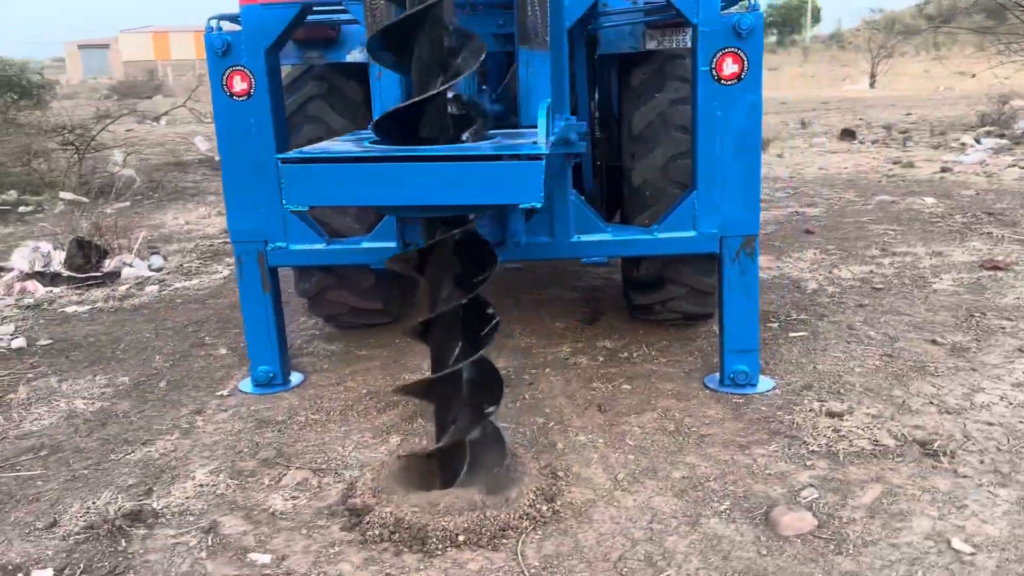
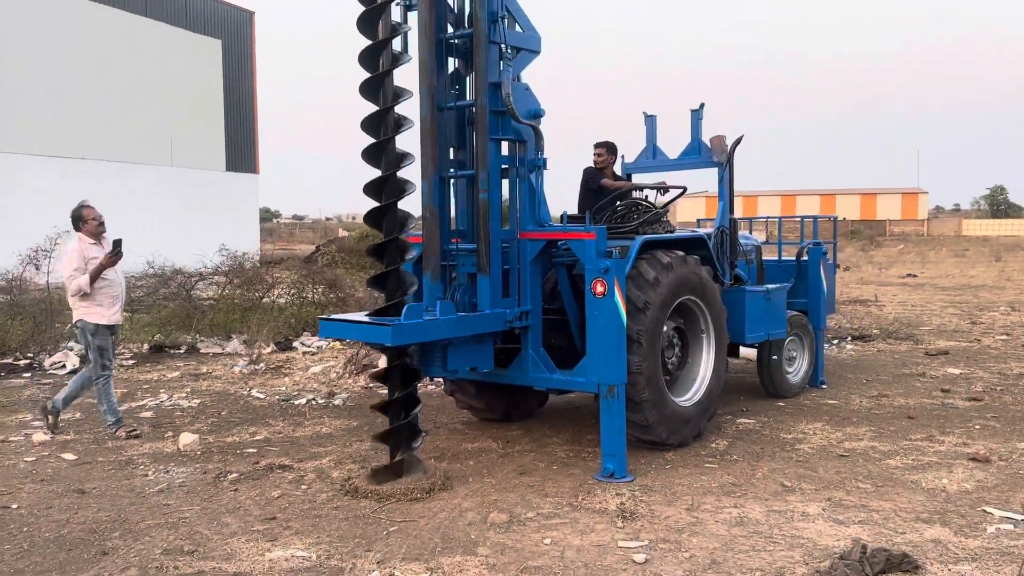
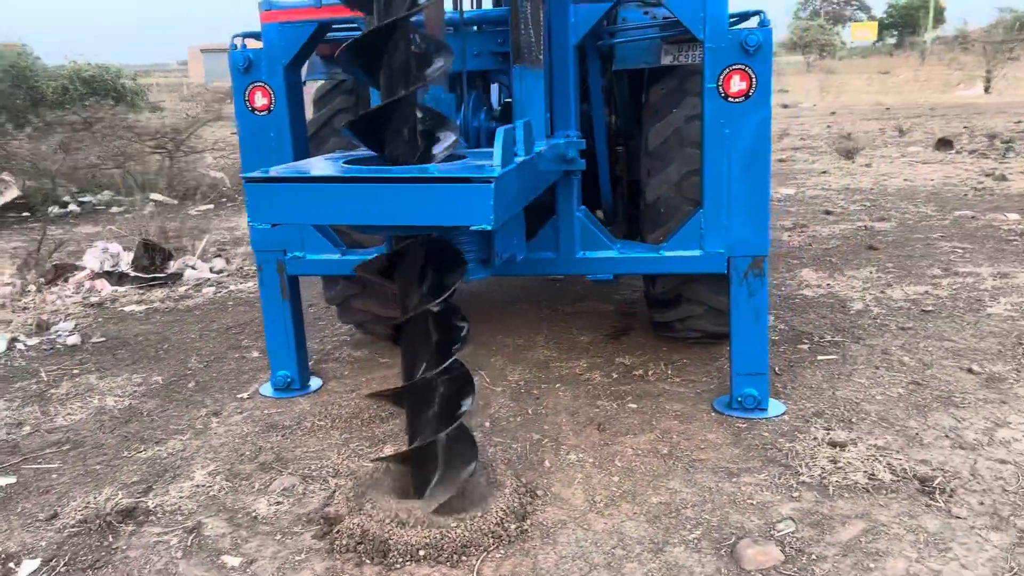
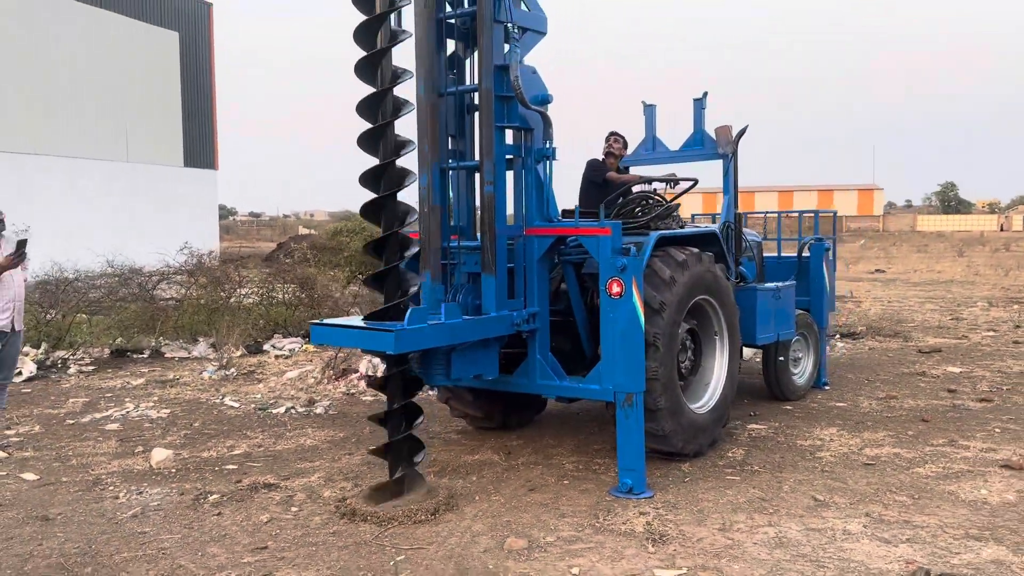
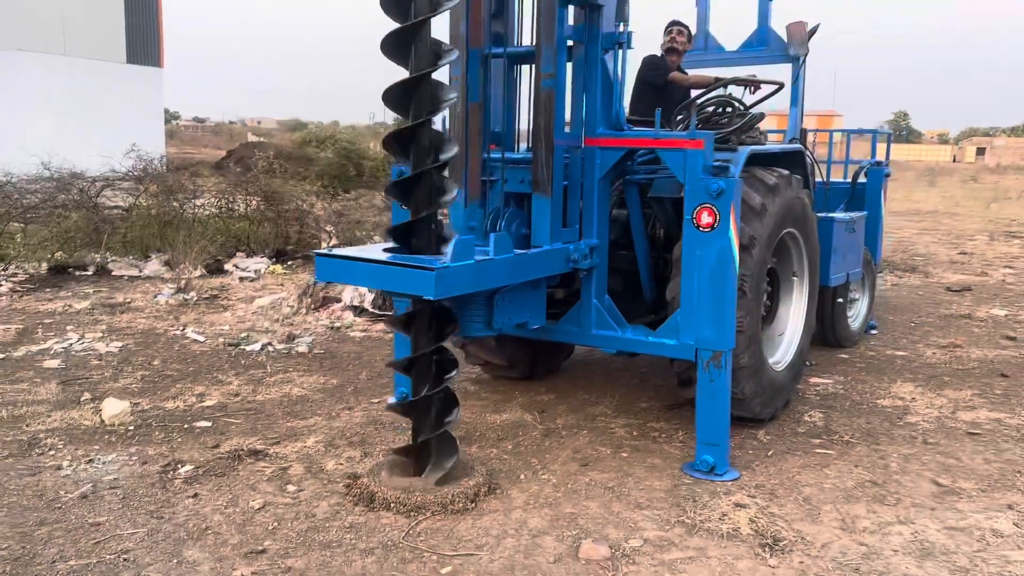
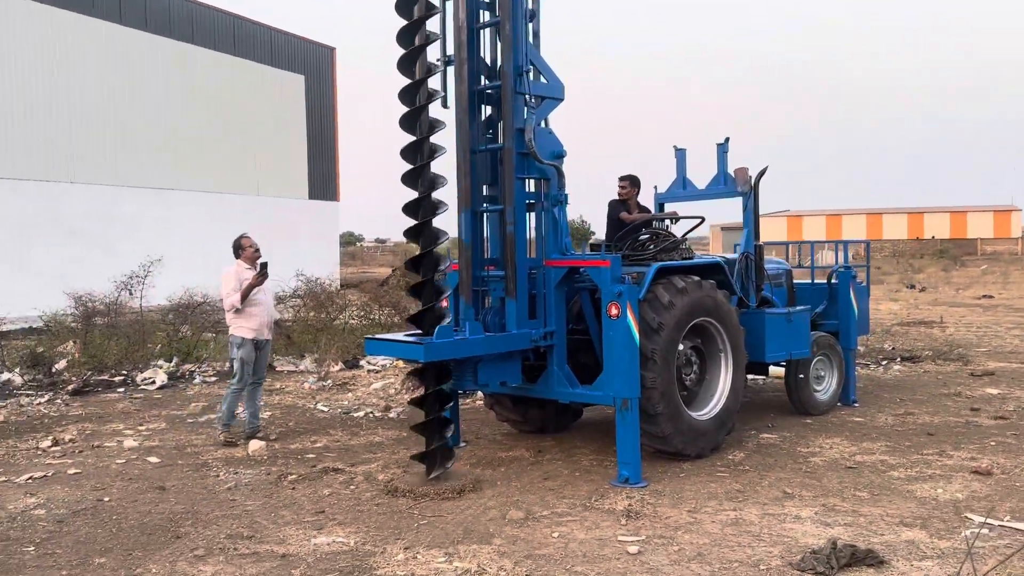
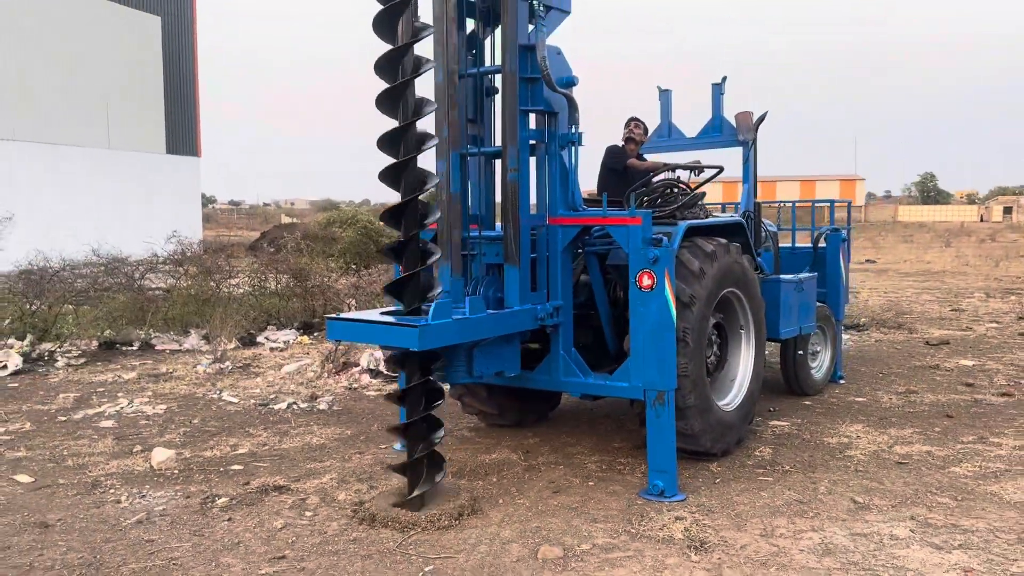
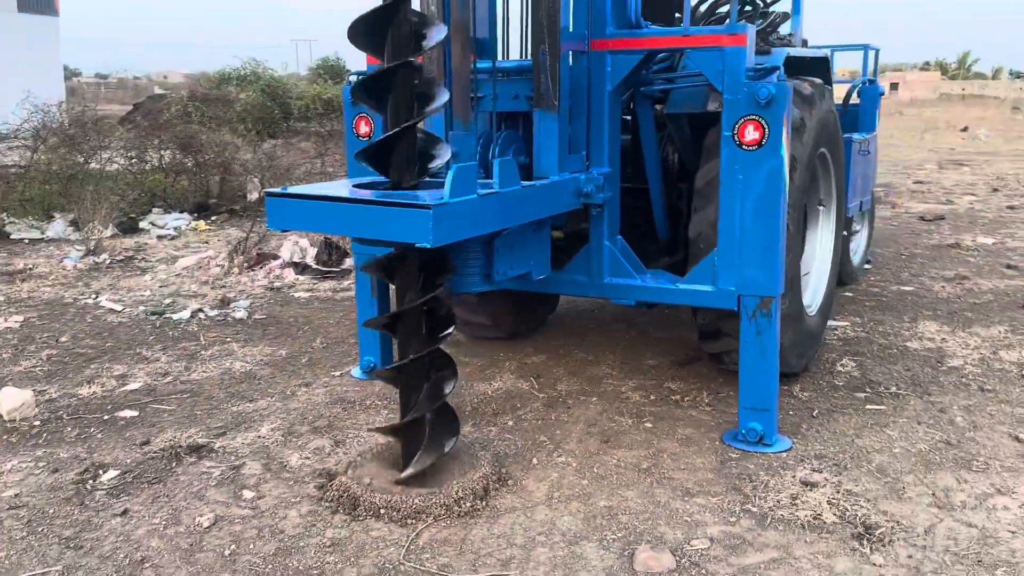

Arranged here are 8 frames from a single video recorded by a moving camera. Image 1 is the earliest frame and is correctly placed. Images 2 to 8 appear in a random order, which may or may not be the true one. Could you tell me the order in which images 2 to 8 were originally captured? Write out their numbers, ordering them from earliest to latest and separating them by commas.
3, 8, 5, 7, 4, 2, 6
